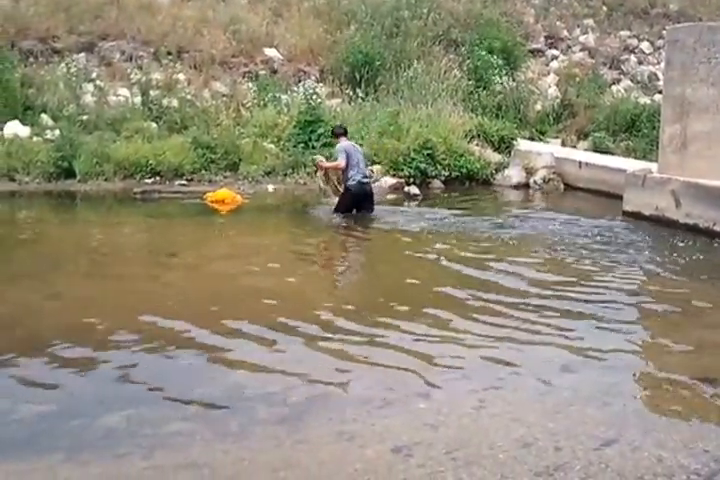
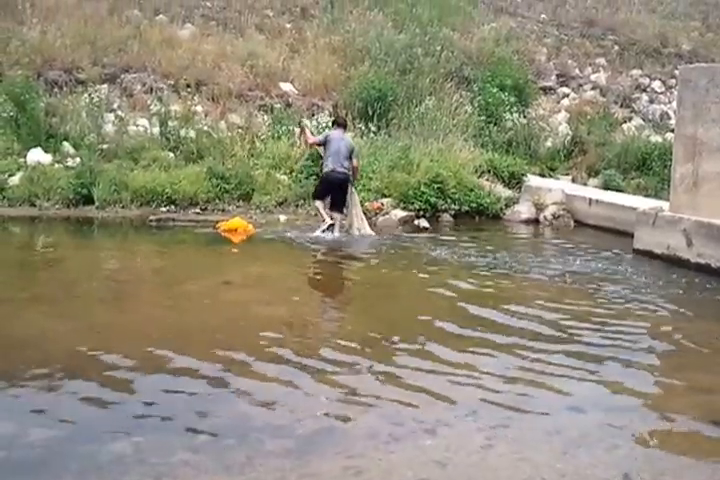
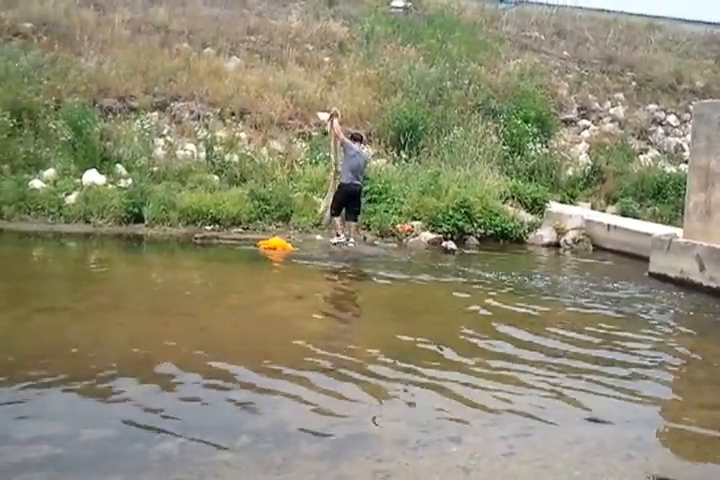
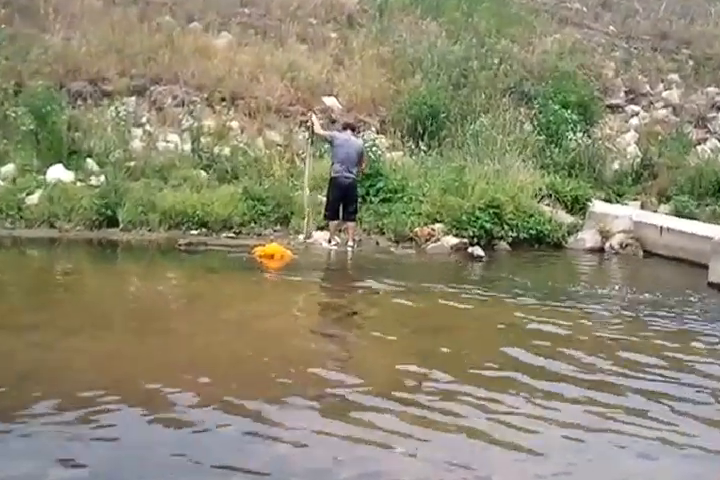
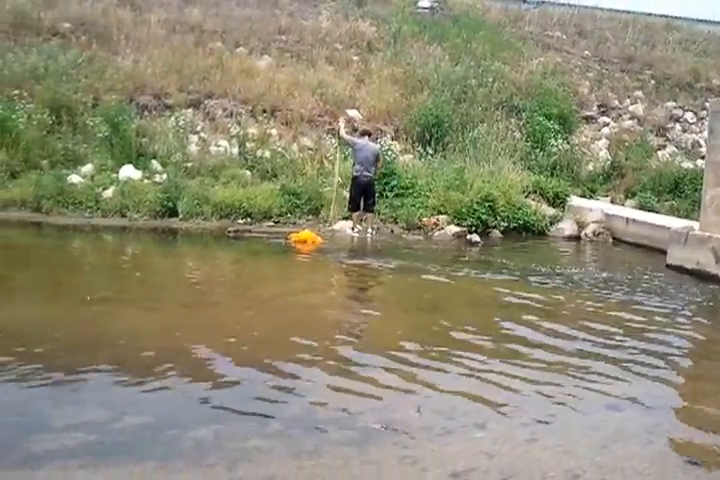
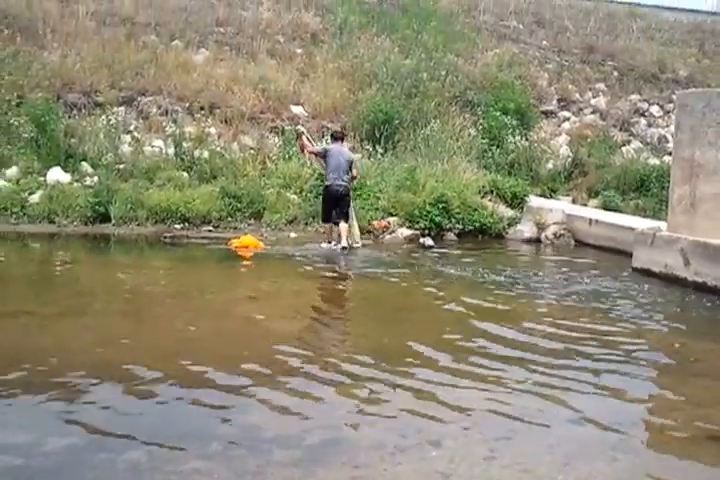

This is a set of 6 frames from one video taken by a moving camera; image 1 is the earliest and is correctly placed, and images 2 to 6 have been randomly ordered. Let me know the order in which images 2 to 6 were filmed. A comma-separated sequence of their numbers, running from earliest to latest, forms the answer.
2, 6, 3, 5, 4
